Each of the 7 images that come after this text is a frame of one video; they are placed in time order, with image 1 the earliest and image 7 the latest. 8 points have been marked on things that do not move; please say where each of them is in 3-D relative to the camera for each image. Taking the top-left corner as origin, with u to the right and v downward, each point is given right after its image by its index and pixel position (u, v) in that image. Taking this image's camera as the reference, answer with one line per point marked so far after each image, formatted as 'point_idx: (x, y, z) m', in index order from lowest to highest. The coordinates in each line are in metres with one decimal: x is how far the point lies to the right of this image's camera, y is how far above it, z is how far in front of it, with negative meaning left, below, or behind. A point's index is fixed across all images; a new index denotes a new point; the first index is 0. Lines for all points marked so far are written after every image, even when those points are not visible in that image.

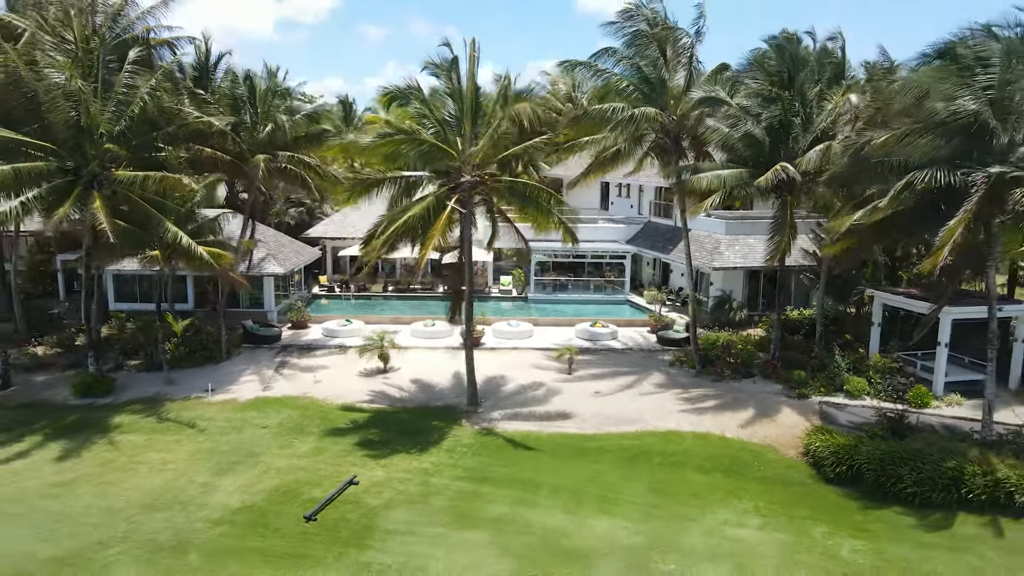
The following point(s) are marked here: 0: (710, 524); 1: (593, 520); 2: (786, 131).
0: (+3.5, -4.1, +12.9) m
1: (+1.5, -4.1, +13.1) m
2: (+6.6, +3.7, +17.7) m
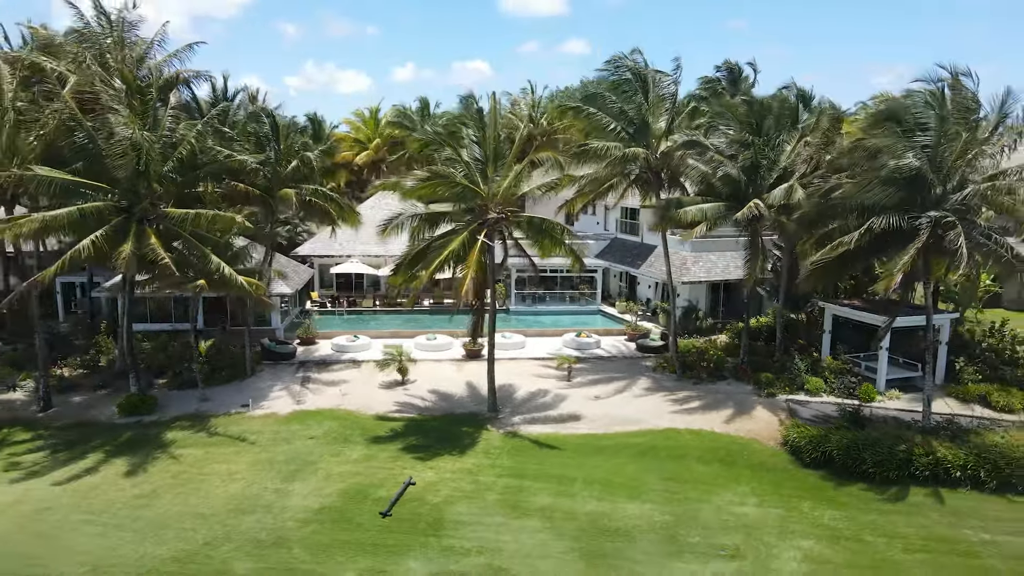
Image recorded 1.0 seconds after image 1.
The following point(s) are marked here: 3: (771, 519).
0: (+4.4, -4.6, +15.8) m
1: (+2.4, -4.6, +15.8) m
2: (+6.9, +3.2, +20.9) m
3: (+5.3, -4.7, +15.1) m
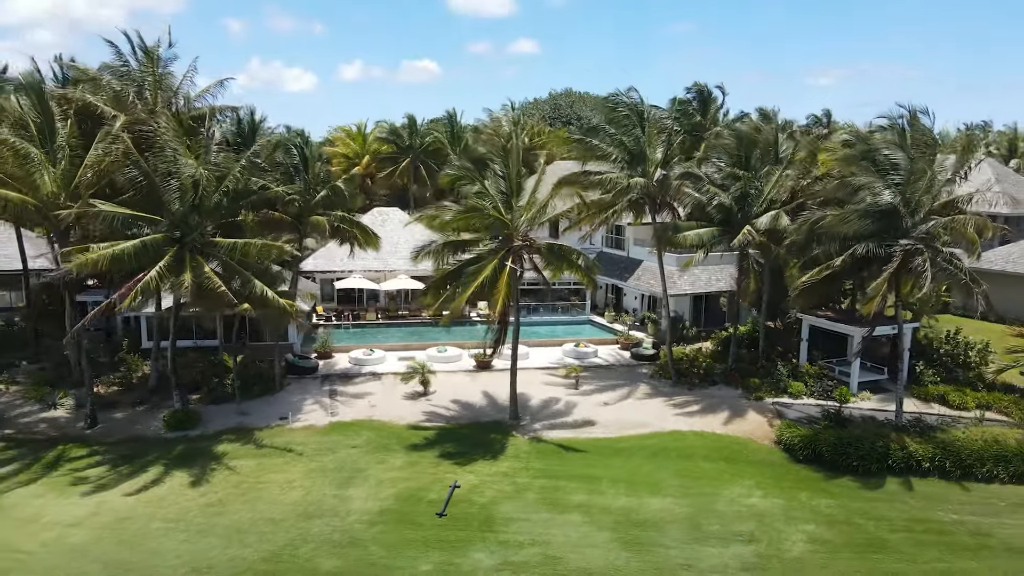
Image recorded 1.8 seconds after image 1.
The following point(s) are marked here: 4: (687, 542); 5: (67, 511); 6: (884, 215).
0: (+5.4, -5.1, +18.3) m
1: (+3.4, -5.2, +18.1) m
2: (+7.5, +2.7, +23.5) m
3: (+6.3, -5.2, +17.6) m
4: (+3.8, -5.5, +16.1) m
5: (-10.9, -5.4, +18.2) m
6: (+9.9, +1.9, +19.8) m
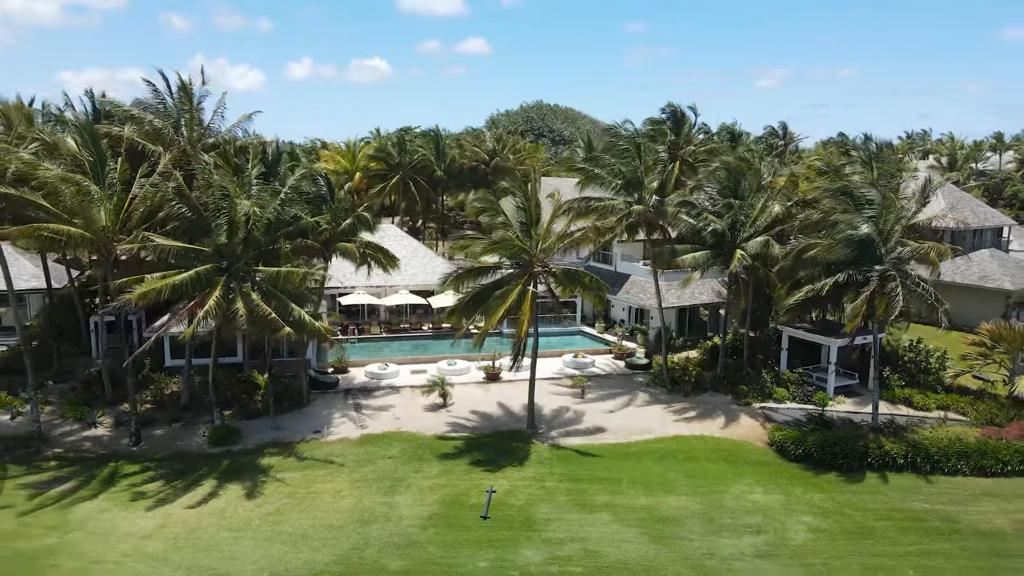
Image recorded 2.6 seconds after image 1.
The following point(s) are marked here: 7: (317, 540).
0: (+6.3, -5.7, +20.8) m
1: (+4.3, -5.8, +20.5) m
2: (+7.9, +2.1, +26.1) m
3: (+7.2, -5.8, +20.2) m
4: (+4.9, -6.2, +18.6) m
5: (-9.9, -6.2, +19.7) m
6: (+10.6, +1.3, +22.6) m
7: (-4.9, -6.3, +18.7) m
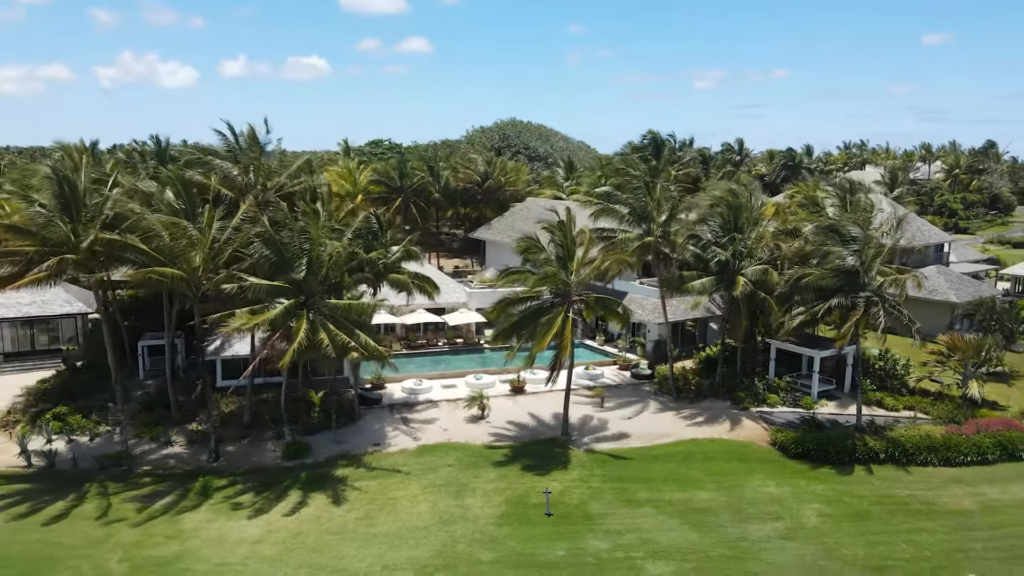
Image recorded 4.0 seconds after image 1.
0: (+8.0, -6.6, +24.7) m
1: (+6.0, -6.7, +24.3) m
2: (+9.2, +1.3, +30.2) m
3: (+9.0, -6.7, +24.2) m
4: (+6.8, -7.1, +22.4) m
5: (-8.1, -7.3, +22.4) m
6: (+12.1, +0.5, +26.8) m
7: (-3.0, -7.4, +21.8) m
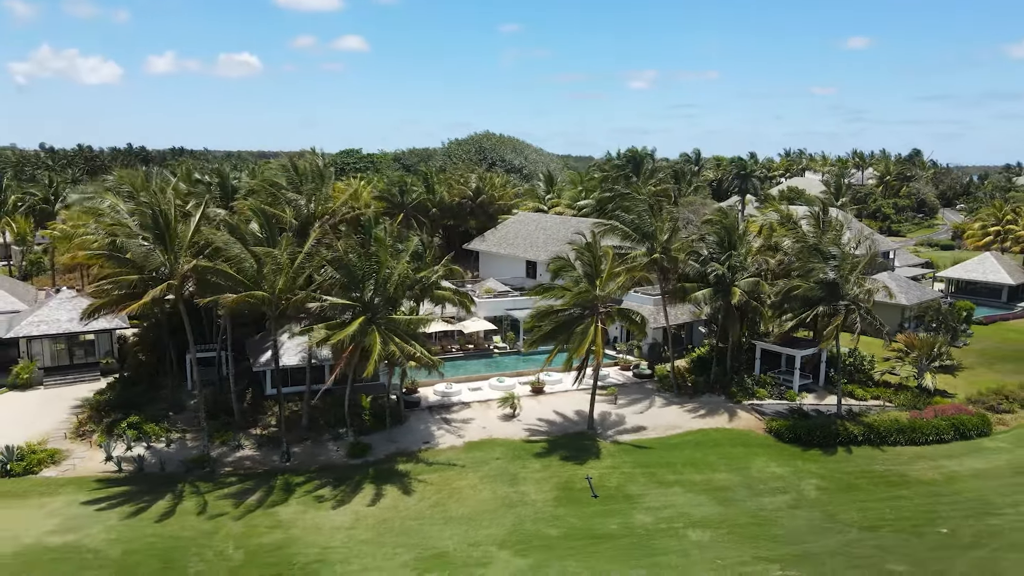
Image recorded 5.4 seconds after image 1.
0: (+9.7, -7.0, +29.3) m
1: (+7.8, -7.2, +28.7) m
2: (+10.3, +0.8, +34.8) m
3: (+10.7, -7.1, +28.8) m
4: (+8.7, -7.5, +26.9) m
5: (-6.1, -8.0, +25.7) m
6: (+13.5, +0.1, +31.7) m
7: (-1.0, -8.0, +25.5) m
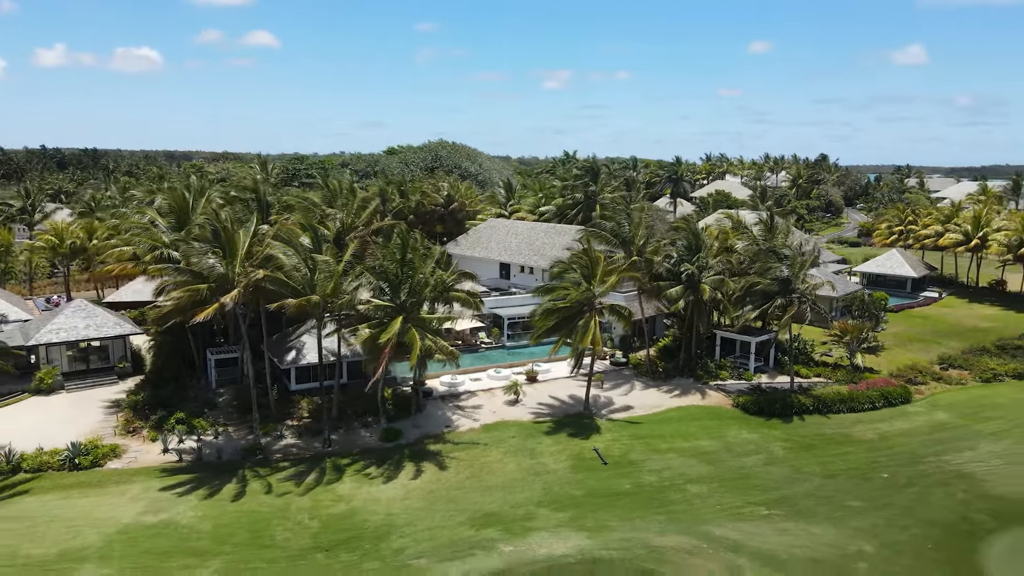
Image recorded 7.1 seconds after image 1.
0: (+10.3, -6.9, +35.0) m
1: (+8.5, -7.1, +34.2) m
2: (+10.2, +1.0, +40.5) m
3: (+11.4, -7.0, +34.6) m
4: (+9.6, -7.4, +32.5) m
5: (-5.0, -8.2, +29.7) m
6: (+13.8, +0.3, +37.8) m
7: (+0.2, -8.0, +30.0) m
